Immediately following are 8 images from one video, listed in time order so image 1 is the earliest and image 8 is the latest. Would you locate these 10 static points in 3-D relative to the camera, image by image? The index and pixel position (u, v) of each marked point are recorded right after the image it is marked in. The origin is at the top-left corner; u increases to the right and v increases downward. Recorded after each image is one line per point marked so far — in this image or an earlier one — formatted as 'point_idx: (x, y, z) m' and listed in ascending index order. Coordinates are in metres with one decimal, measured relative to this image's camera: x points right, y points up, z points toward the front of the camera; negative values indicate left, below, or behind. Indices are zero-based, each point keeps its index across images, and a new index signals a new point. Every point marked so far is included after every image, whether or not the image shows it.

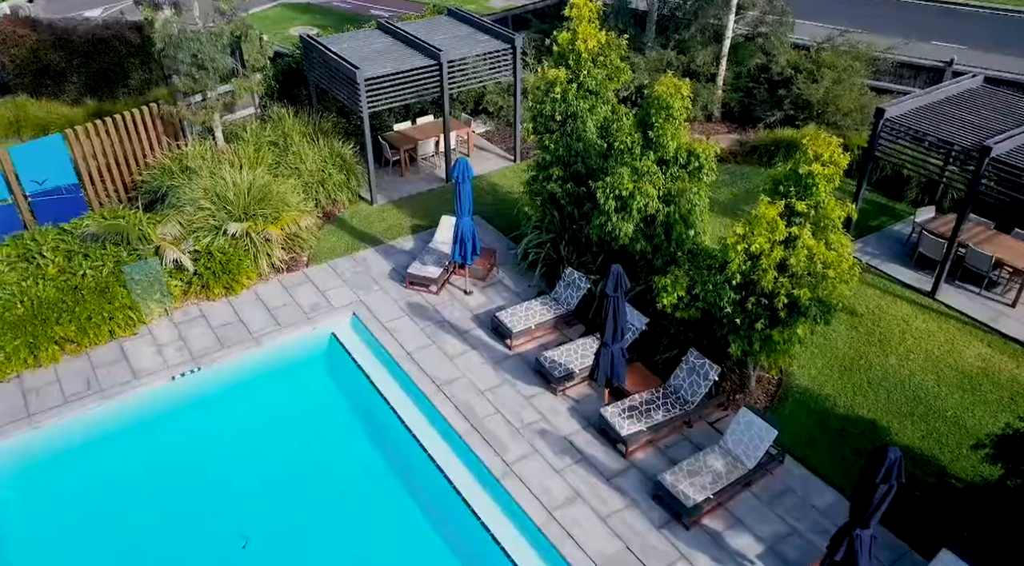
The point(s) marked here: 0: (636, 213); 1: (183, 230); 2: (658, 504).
0: (+1.8, +1.1, +10.4) m
1: (-5.9, +1.0, +12.7) m
2: (+1.9, -2.8, +9.0) m
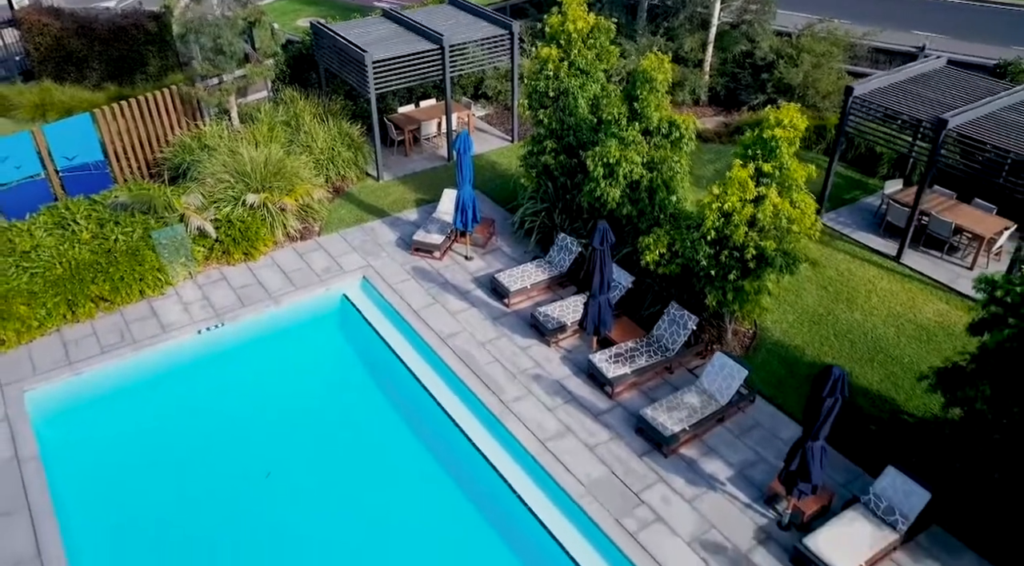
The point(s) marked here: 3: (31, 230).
0: (+1.8, +1.7, +11.4) m
1: (-6.0, +1.6, +13.7) m
2: (+1.8, -2.2, +10.1) m
3: (-8.6, +0.9, +12.7) m
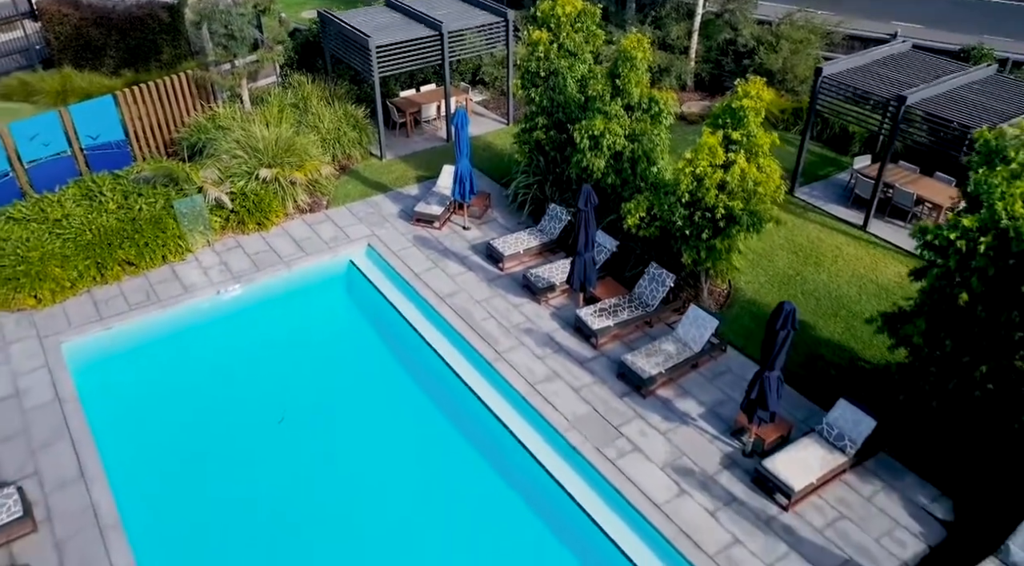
0: (+1.7, +2.4, +12.5) m
1: (-6.1, +2.3, +14.8) m
2: (+1.7, -1.5, +11.1) m
3: (-8.8, +1.6, +13.8) m
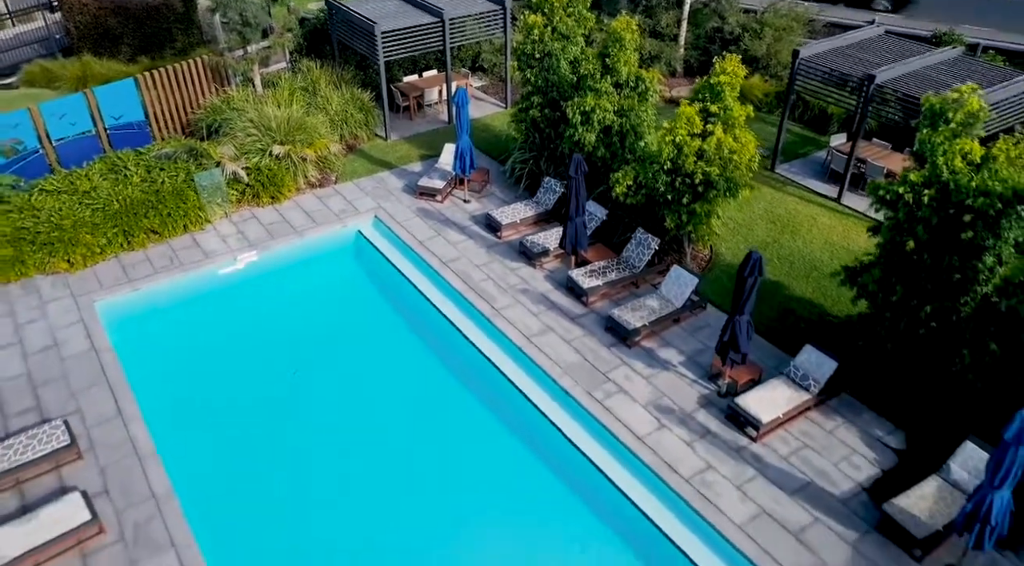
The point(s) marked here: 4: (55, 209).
0: (+1.6, +3.0, +13.5) m
1: (-6.1, +2.9, +15.8) m
2: (+1.7, -0.9, +12.1) m
3: (-8.8, +2.2, +14.8) m
4: (-8.9, +1.4, +13.7) m
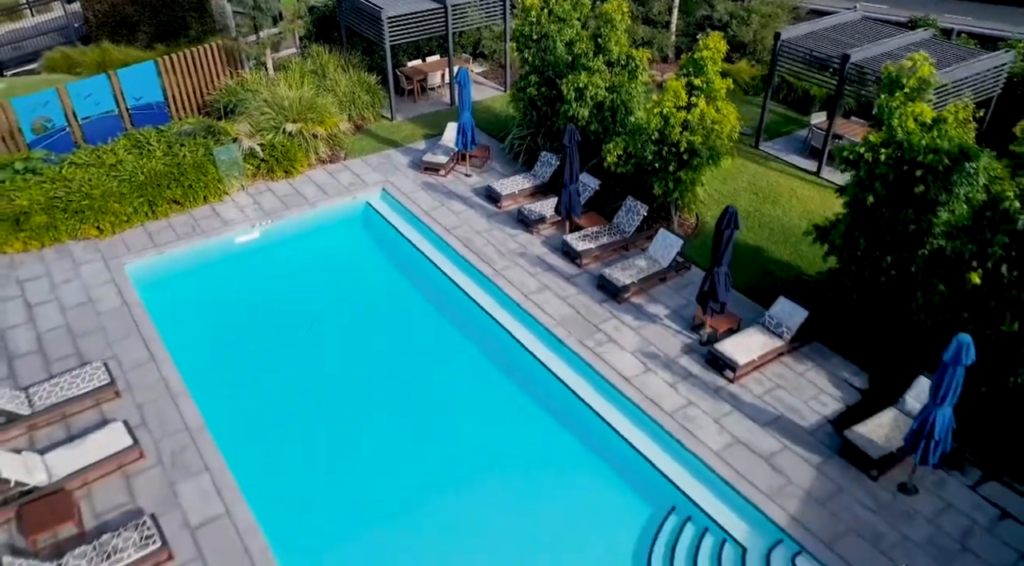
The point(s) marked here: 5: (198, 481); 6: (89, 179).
0: (+1.6, +3.8, +14.5) m
1: (-6.2, +3.7, +16.7) m
2: (+1.7, -0.1, +13.1) m
3: (-8.8, +3.0, +15.7) m
4: (-8.9, +2.1, +14.7) m
5: (-4.3, -2.7, +9.8) m
6: (-8.8, +2.2, +14.7) m
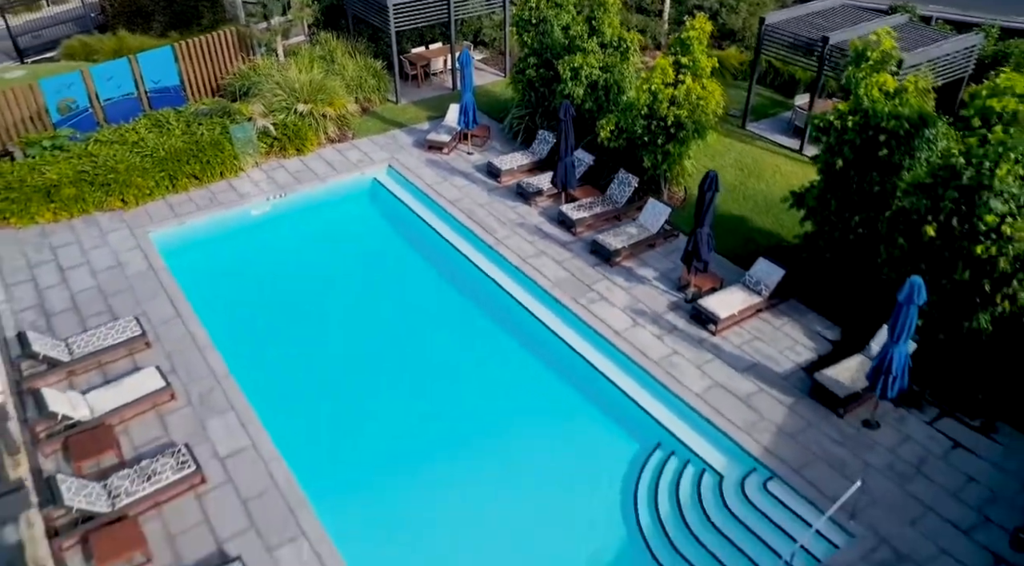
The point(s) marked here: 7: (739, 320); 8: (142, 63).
0: (+1.6, +4.4, +15.4) m
1: (-6.2, +4.4, +17.7) m
2: (+1.6, +0.5, +14.1) m
3: (-8.9, +3.6, +16.7) m
4: (-8.9, +2.8, +15.7) m
5: (-4.4, -2.1, +10.8) m
6: (-8.8, +2.8, +15.7) m
7: (+4.0, -0.6, +12.3) m
8: (-9.4, +5.6, +18.0) m
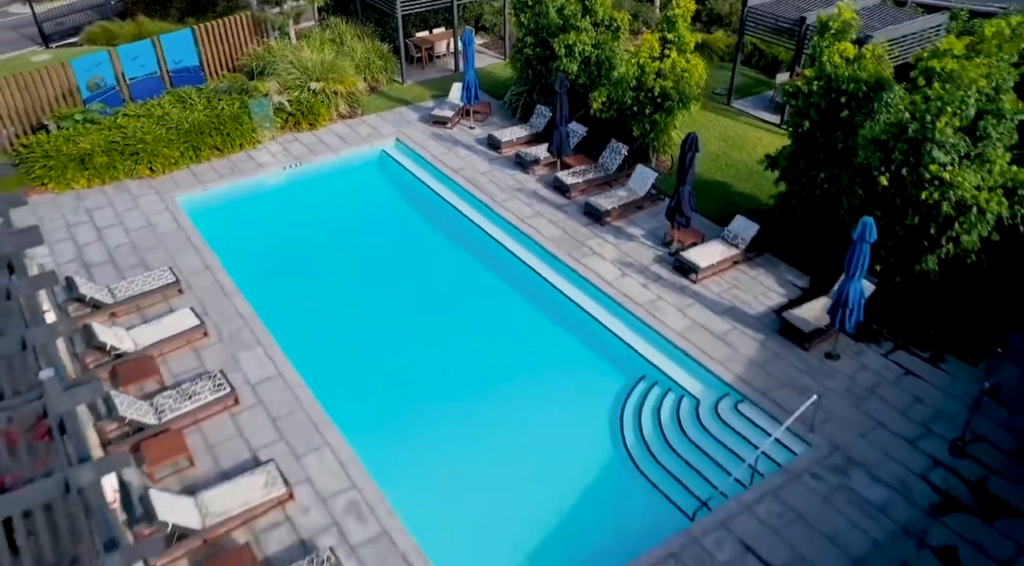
0: (+1.6, +5.3, +16.6) m
1: (-6.2, +5.3, +18.9) m
2: (+1.6, +1.4, +15.3) m
3: (-8.9, +4.5, +17.9) m
4: (-8.9, +3.7, +16.9) m
5: (-4.4, -1.2, +12.0) m
6: (-8.9, +3.7, +16.9) m
7: (+3.9, +0.3, +13.5) m
8: (-9.4, +6.5, +19.2) m
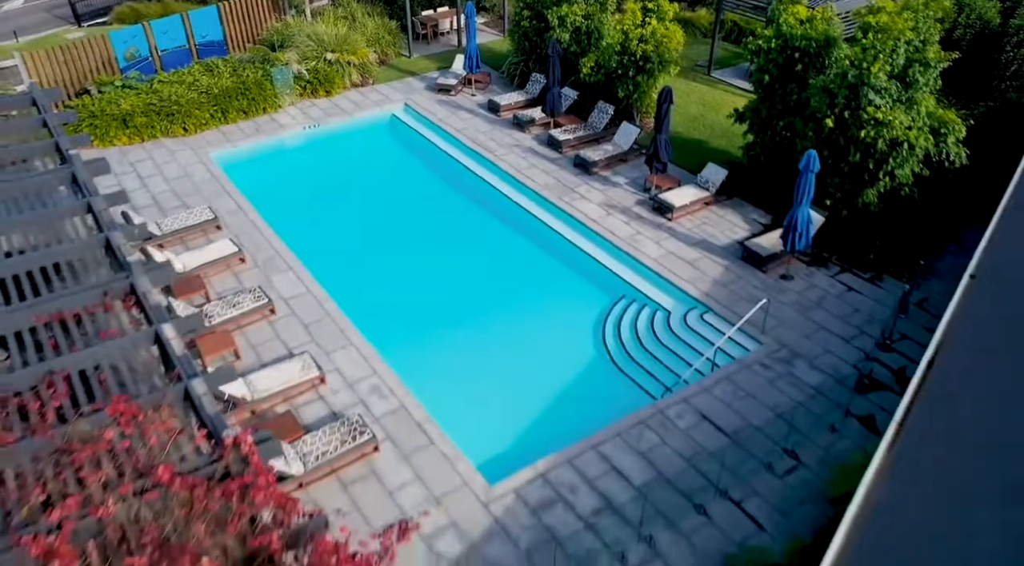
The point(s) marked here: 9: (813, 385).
0: (+1.5, +6.7, +18.4) m
1: (-6.3, +6.6, +20.7) m
2: (+1.6, +2.8, +17.1) m
3: (-8.9, +5.9, +19.7) m
4: (-9.0, +5.1, +18.7) m
5: (-4.4, +0.1, +13.8) m
6: (-8.9, +5.1, +18.7) m
7: (+3.9, +1.6, +15.3) m
8: (-9.5, +7.9, +21.0) m
9: (+4.8, -1.6, +11.2) m
